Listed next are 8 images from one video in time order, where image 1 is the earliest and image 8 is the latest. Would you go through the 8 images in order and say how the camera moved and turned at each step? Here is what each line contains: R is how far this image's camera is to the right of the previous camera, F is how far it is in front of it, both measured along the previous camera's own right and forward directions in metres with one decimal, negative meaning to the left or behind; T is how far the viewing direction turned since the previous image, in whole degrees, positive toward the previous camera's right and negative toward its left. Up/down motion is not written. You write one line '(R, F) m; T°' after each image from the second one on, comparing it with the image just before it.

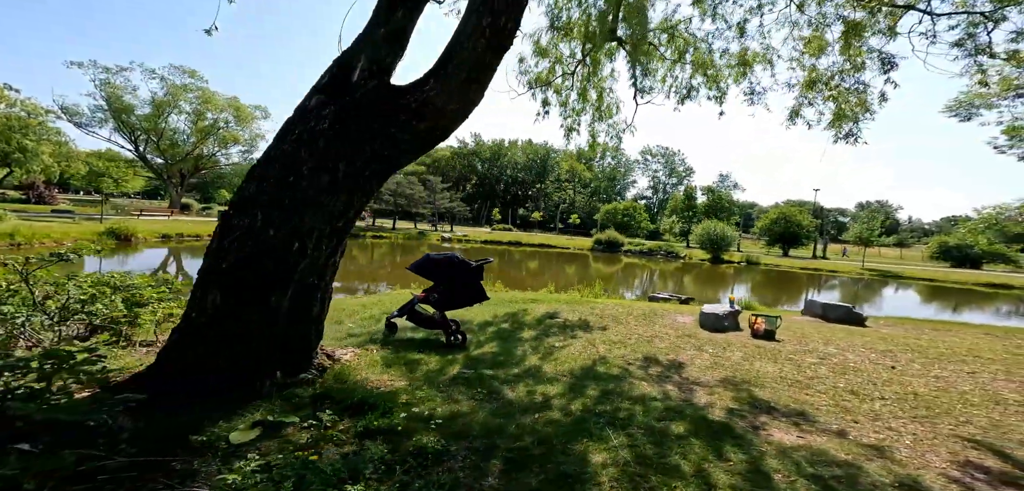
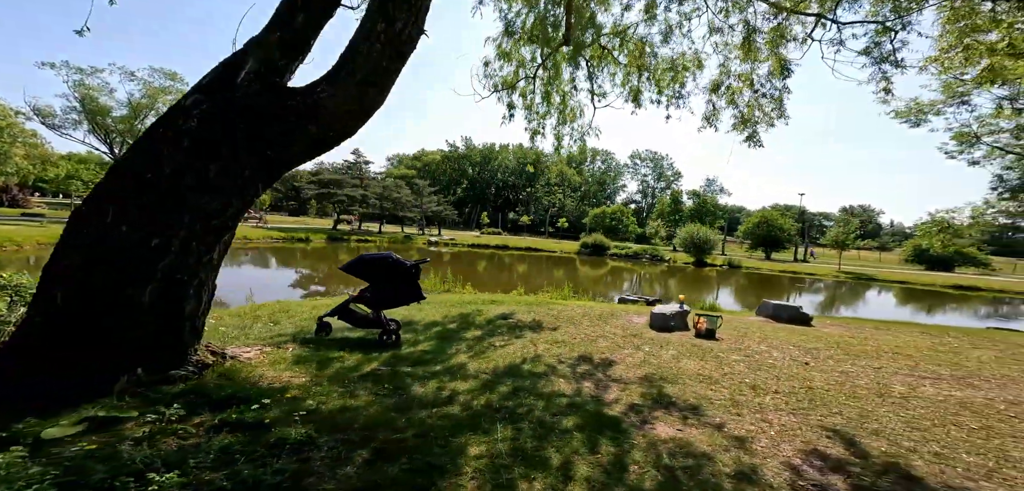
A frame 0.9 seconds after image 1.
(+1.4, -0.2) m; +1°
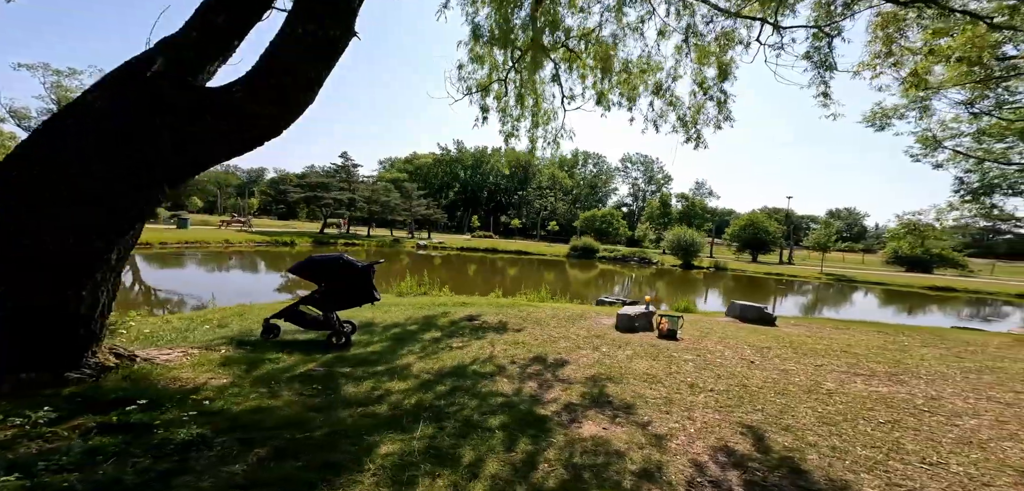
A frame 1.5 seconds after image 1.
(+1.0, 0.0) m; +1°
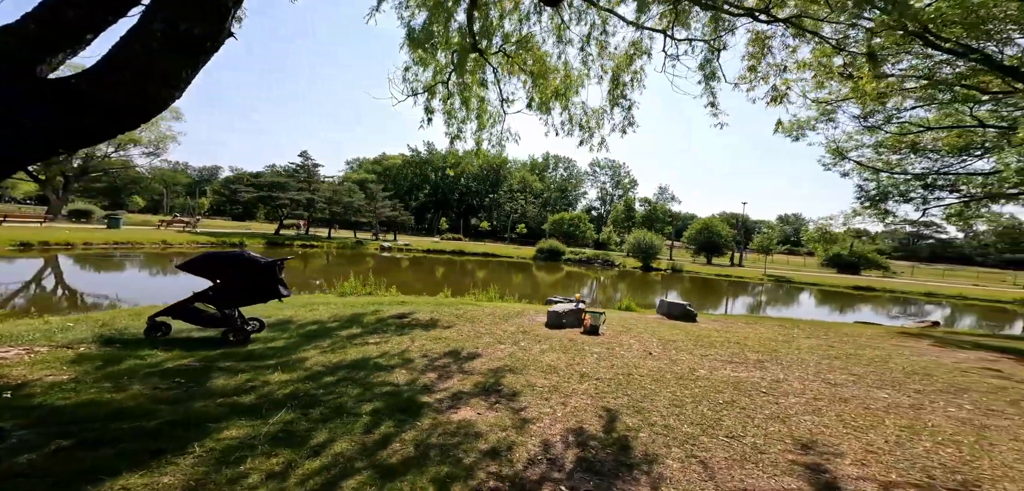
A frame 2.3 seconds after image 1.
(+1.3, -0.3) m; +4°
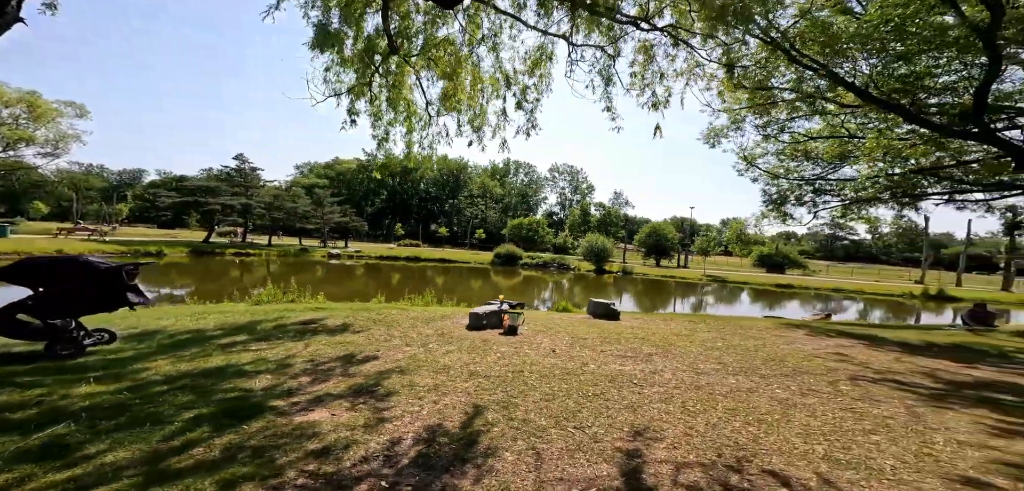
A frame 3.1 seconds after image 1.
(+1.2, -0.1) m; +6°
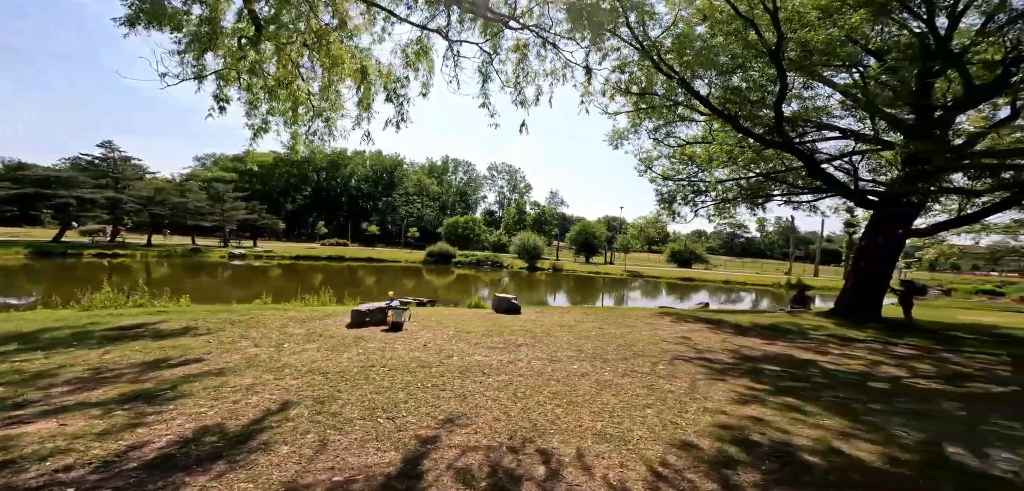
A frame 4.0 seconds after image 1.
(+1.1, -0.1) m; +10°
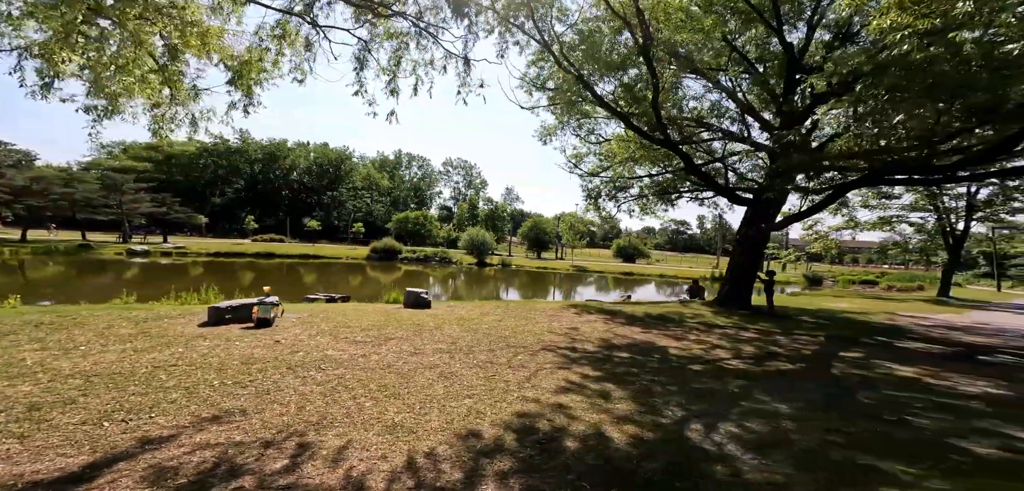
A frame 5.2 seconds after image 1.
(+1.0, -0.1) m; +7°
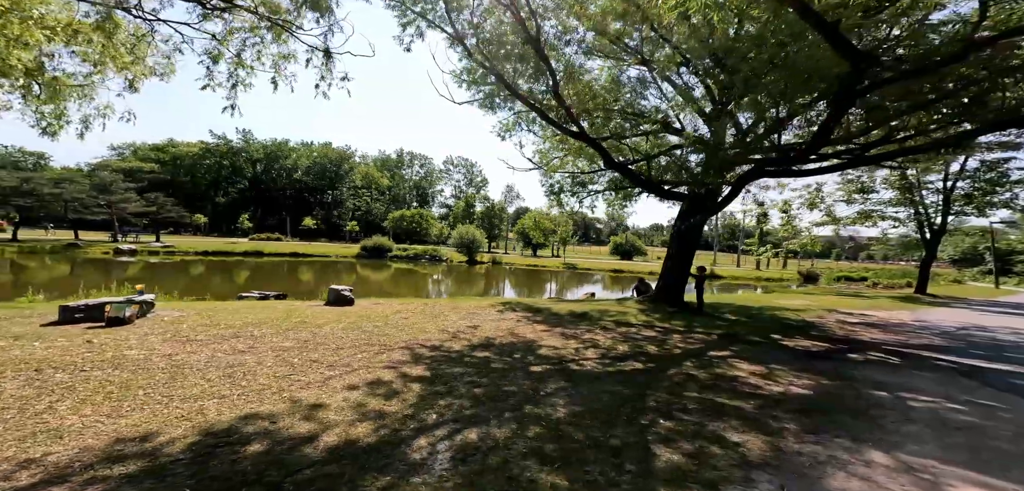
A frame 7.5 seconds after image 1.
(+1.7, +0.2) m; -1°
